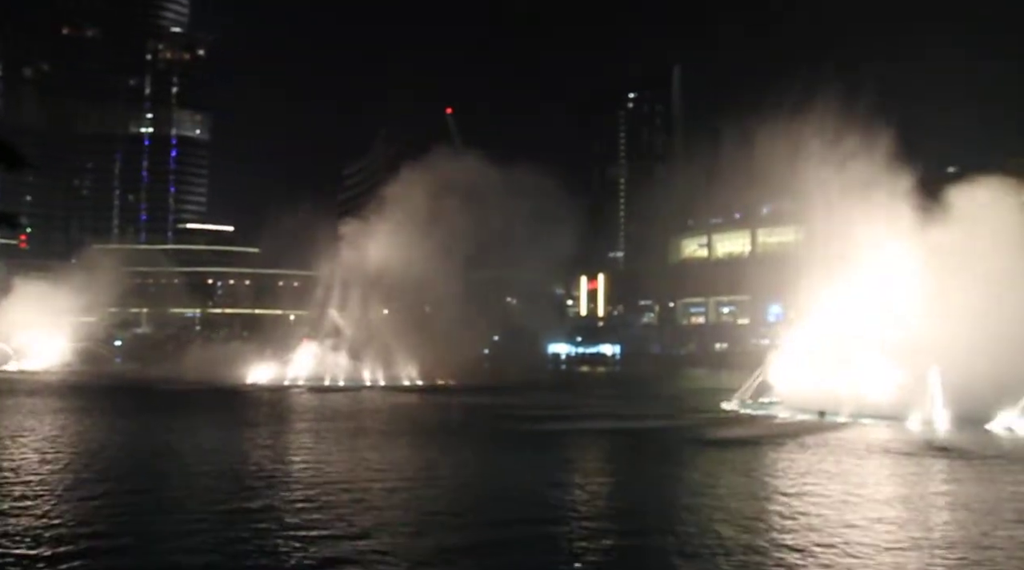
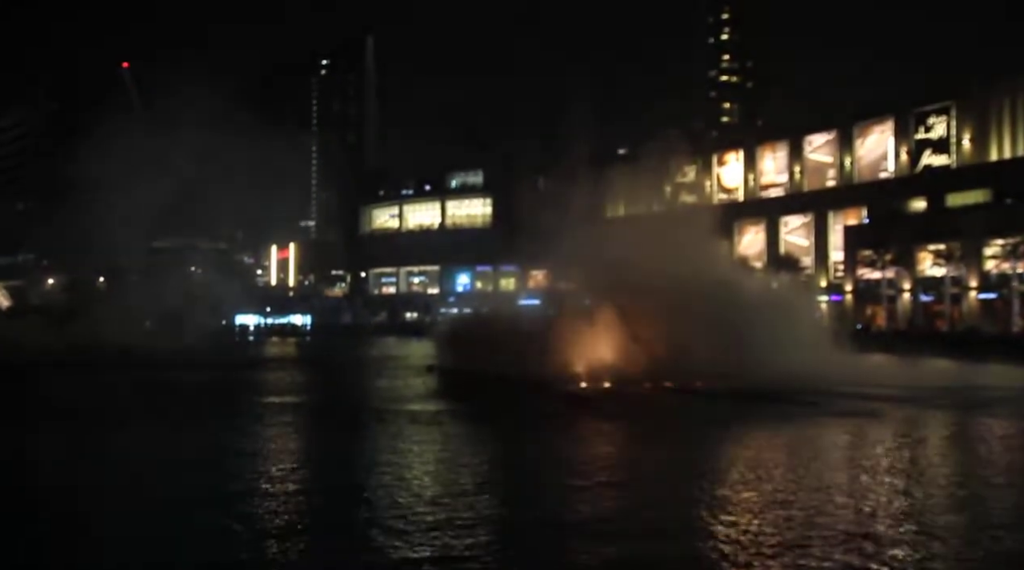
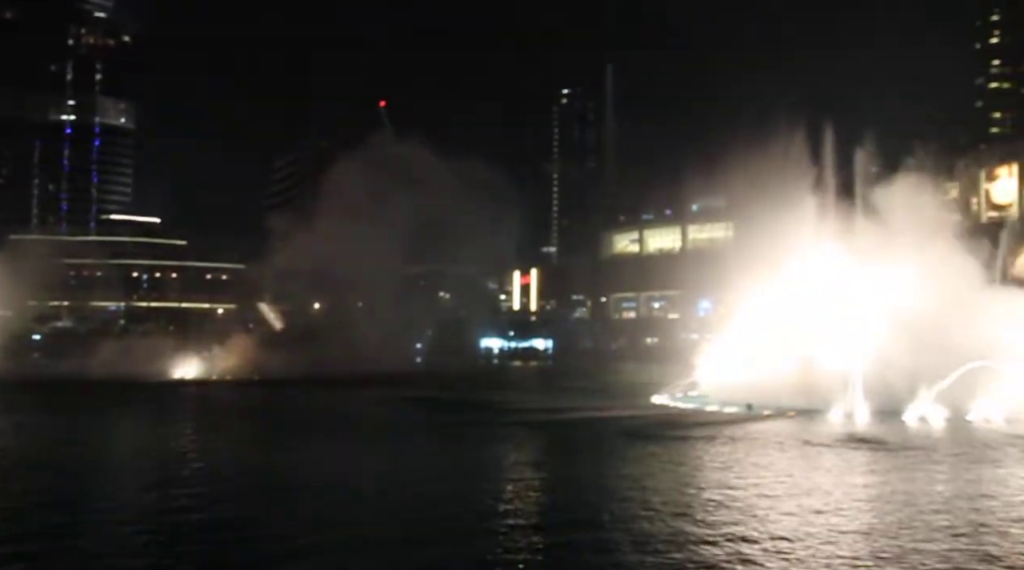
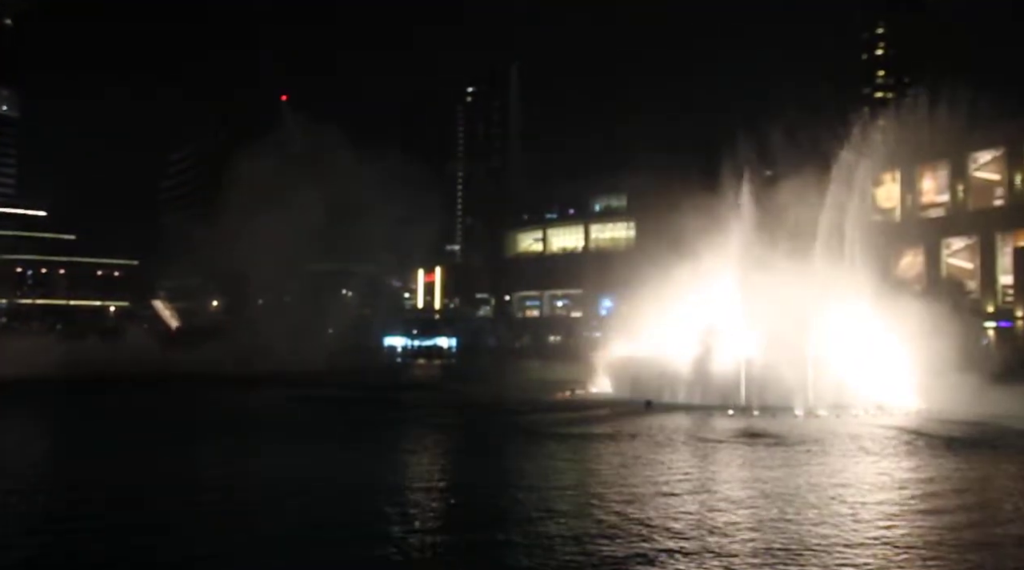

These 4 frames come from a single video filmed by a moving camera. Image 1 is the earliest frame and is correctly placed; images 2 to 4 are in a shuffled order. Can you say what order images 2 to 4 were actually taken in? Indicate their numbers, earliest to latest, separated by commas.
3, 4, 2
